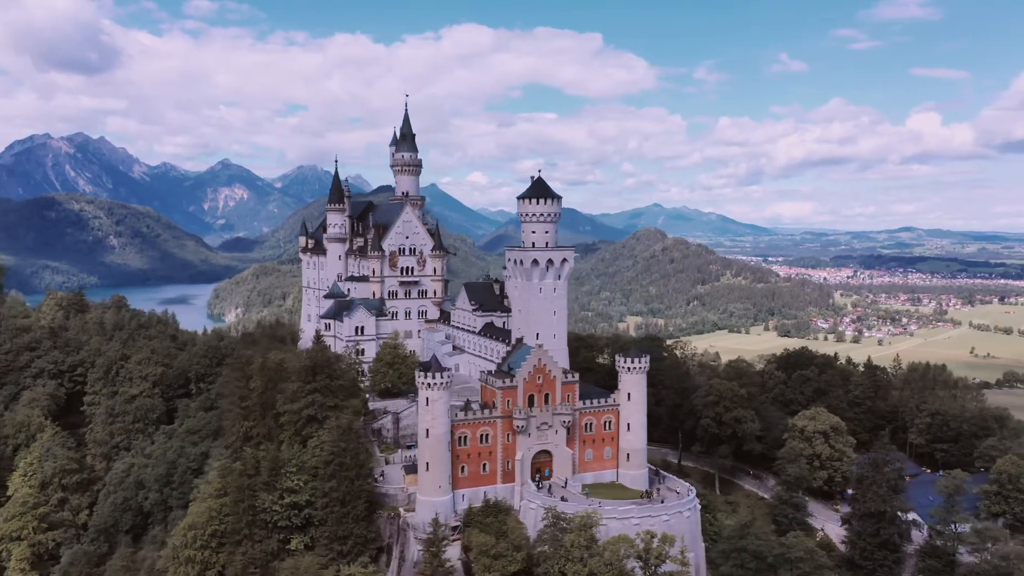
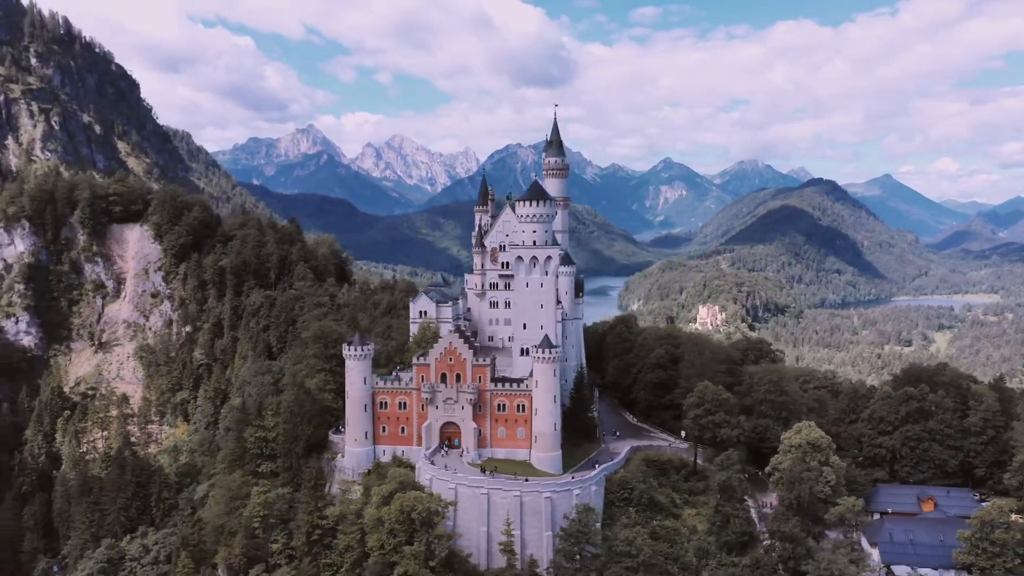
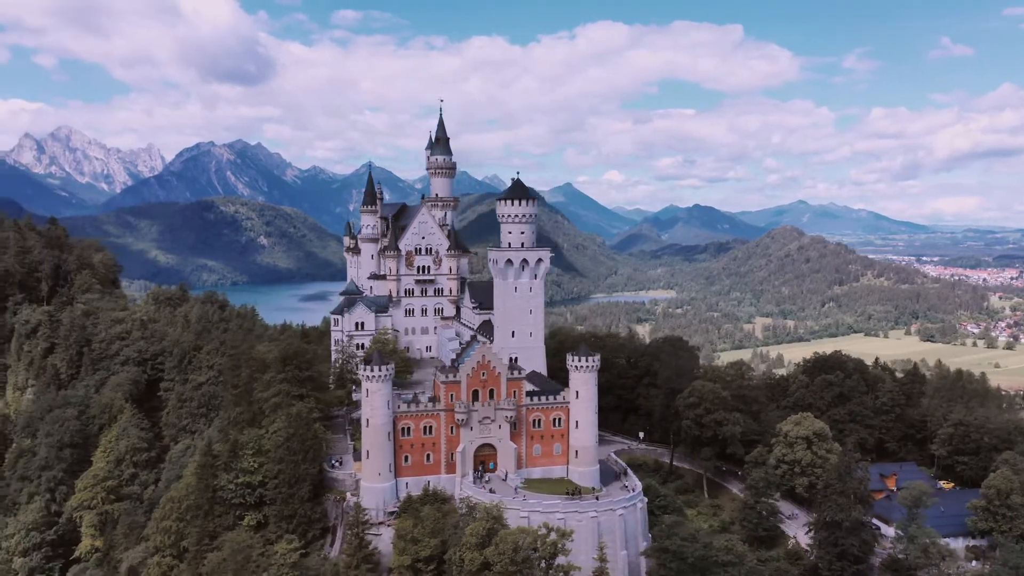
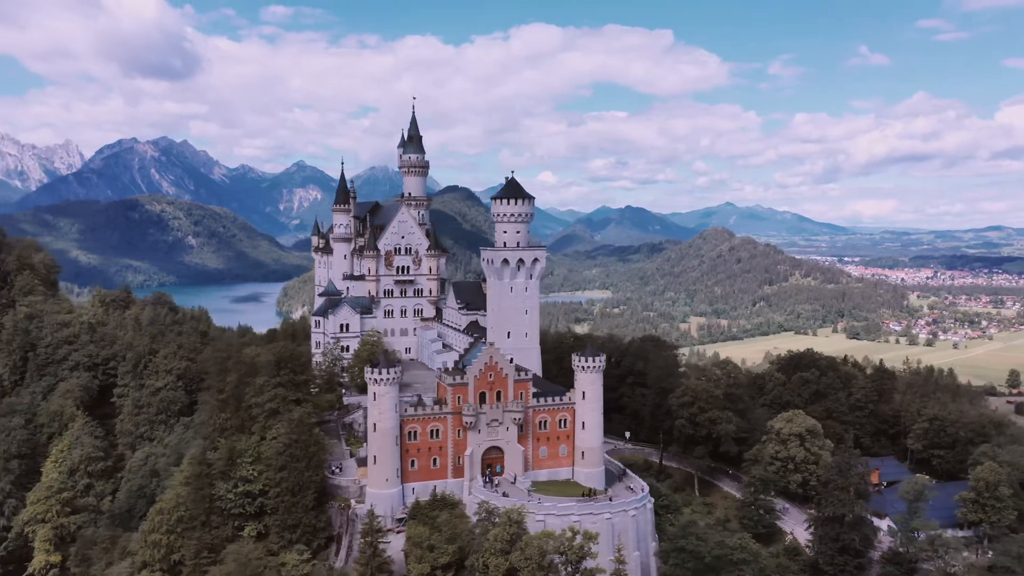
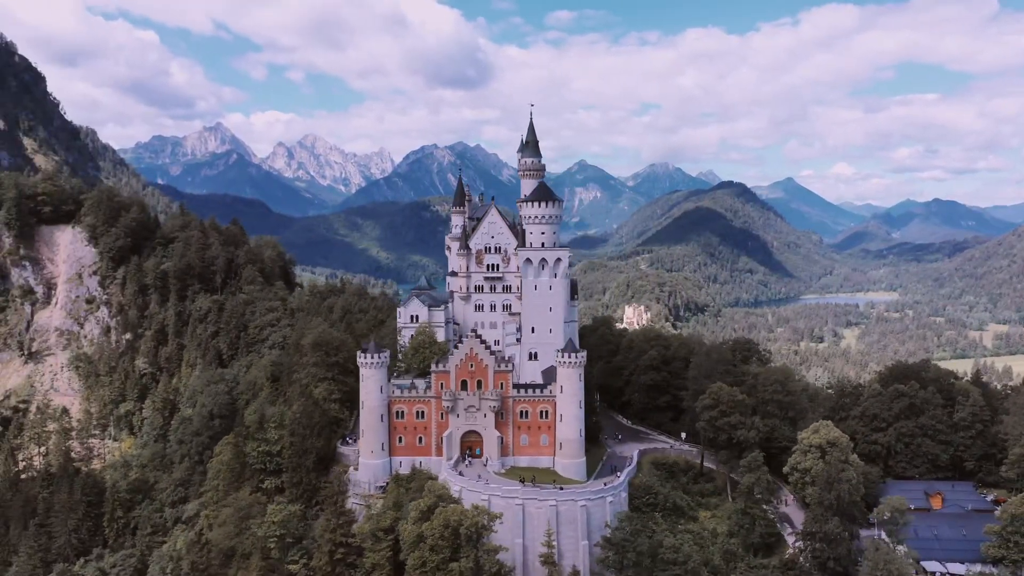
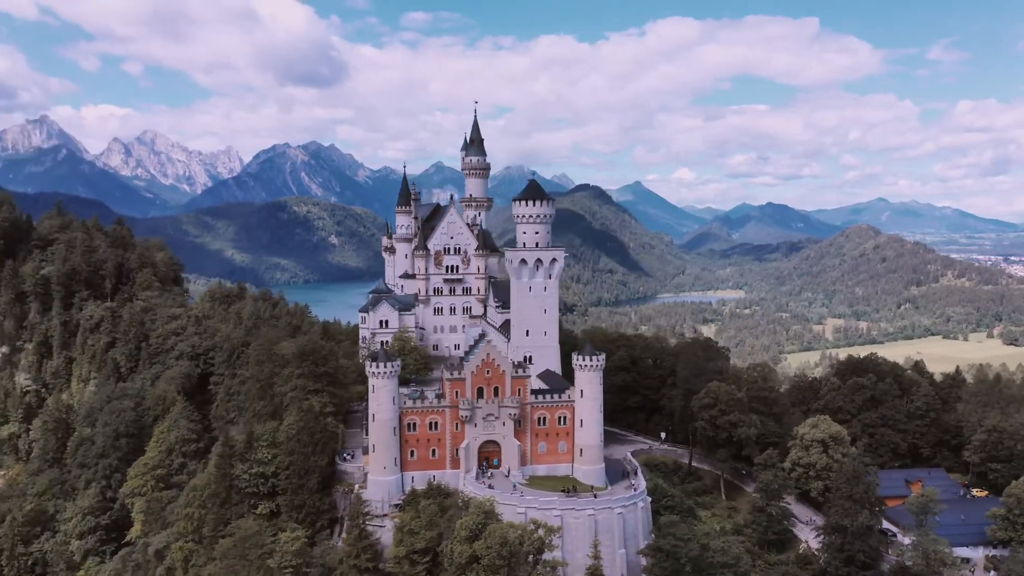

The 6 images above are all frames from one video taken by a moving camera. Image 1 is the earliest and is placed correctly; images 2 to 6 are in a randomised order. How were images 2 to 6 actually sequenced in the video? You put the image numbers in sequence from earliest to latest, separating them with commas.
4, 3, 6, 5, 2
